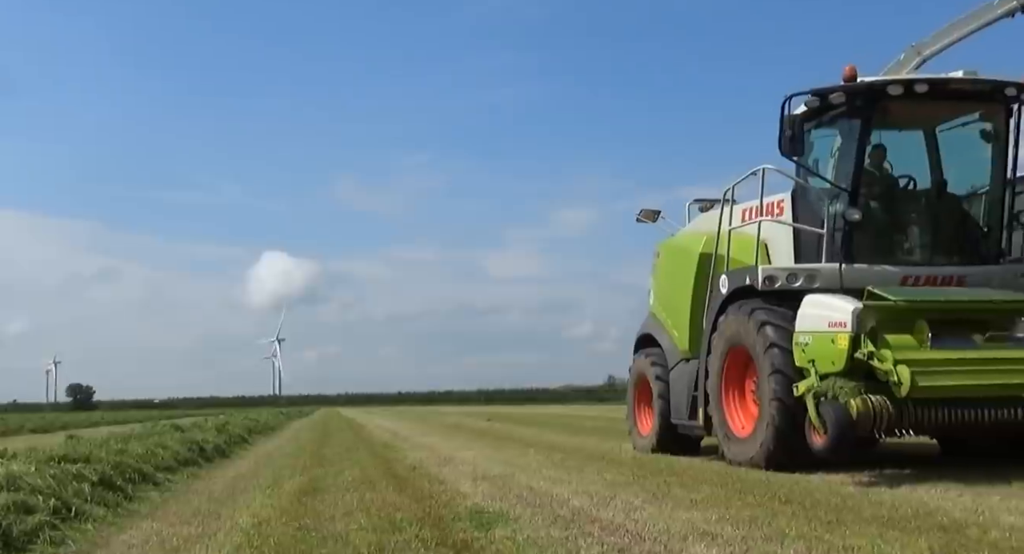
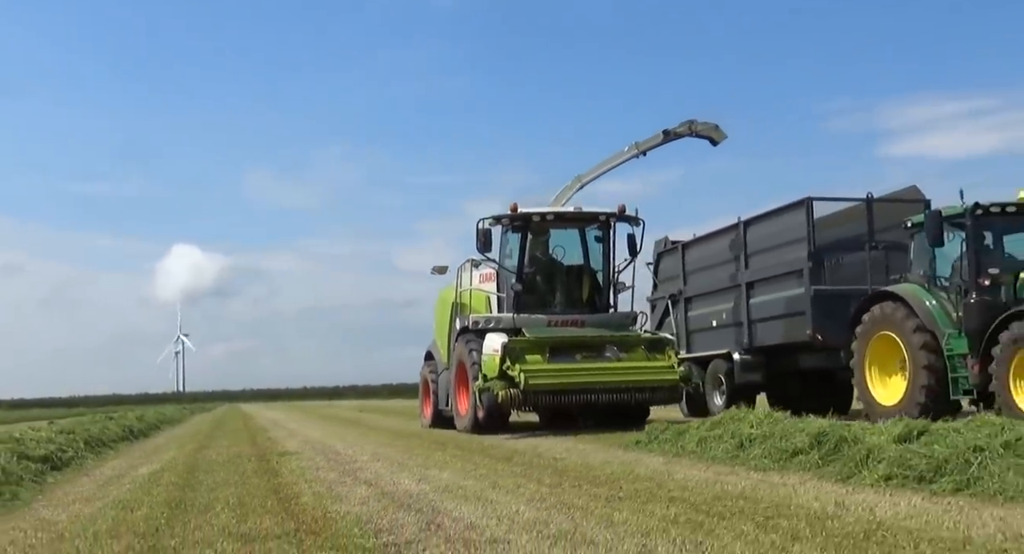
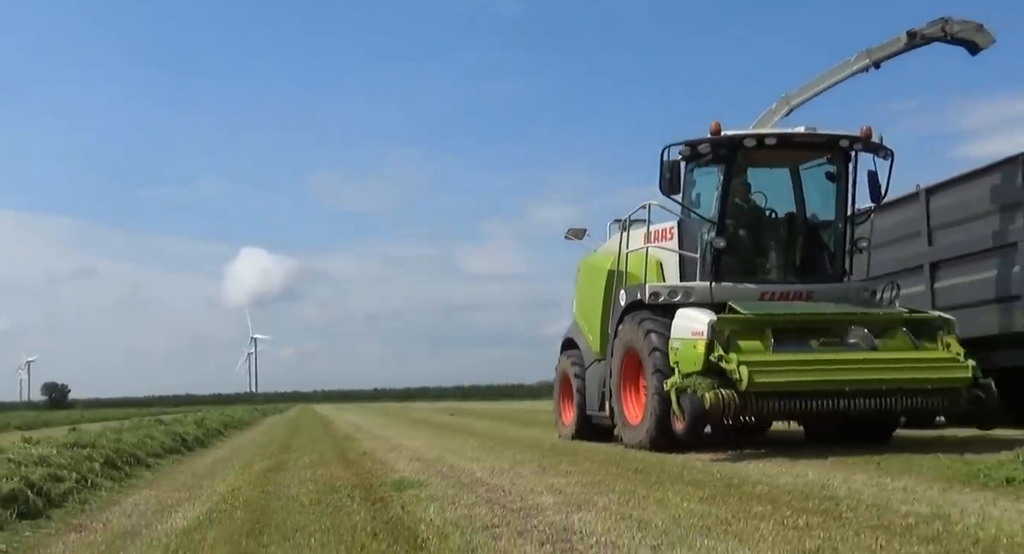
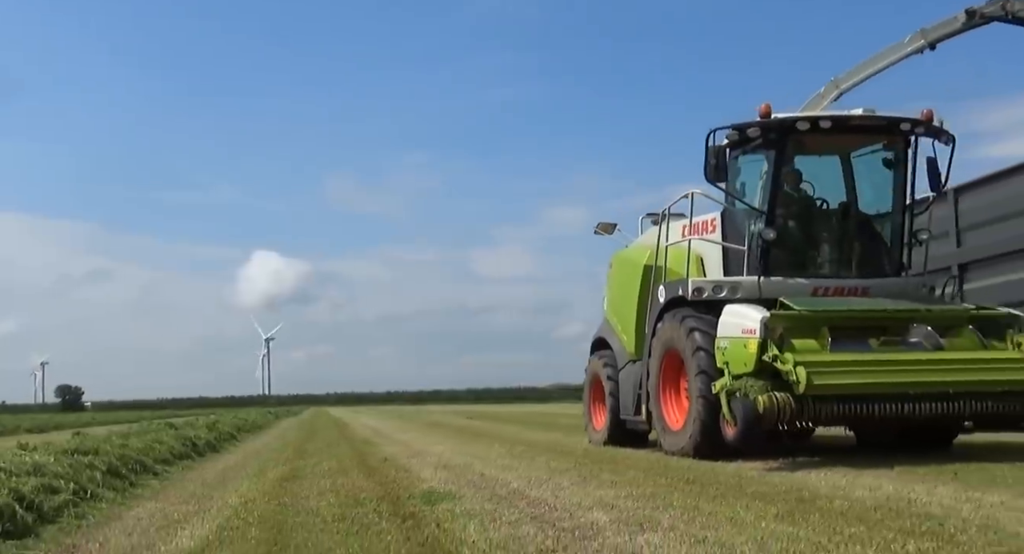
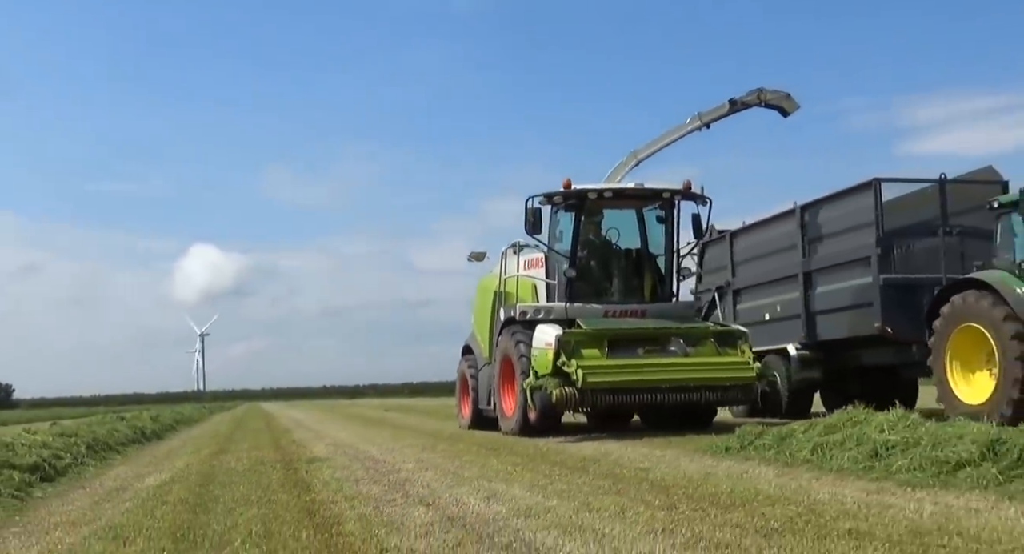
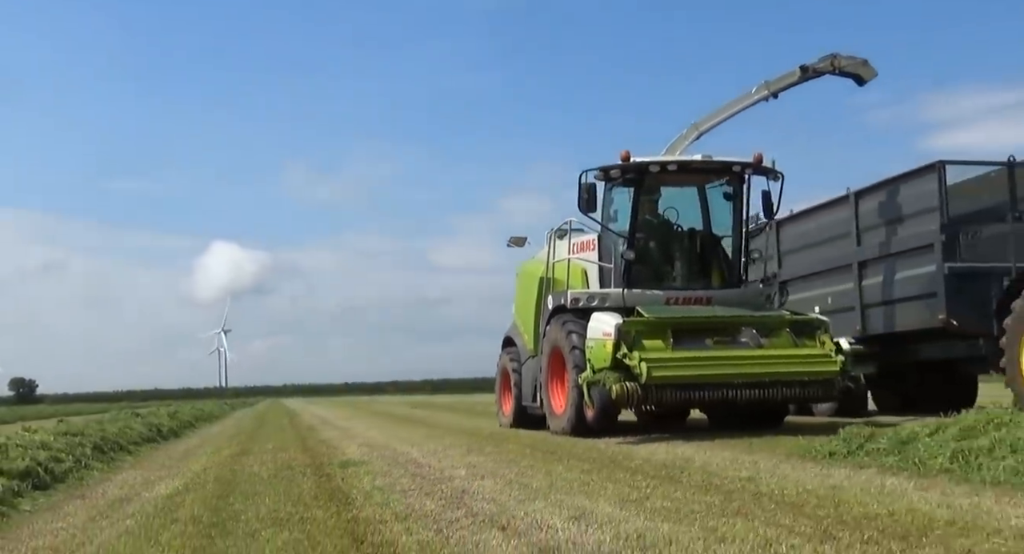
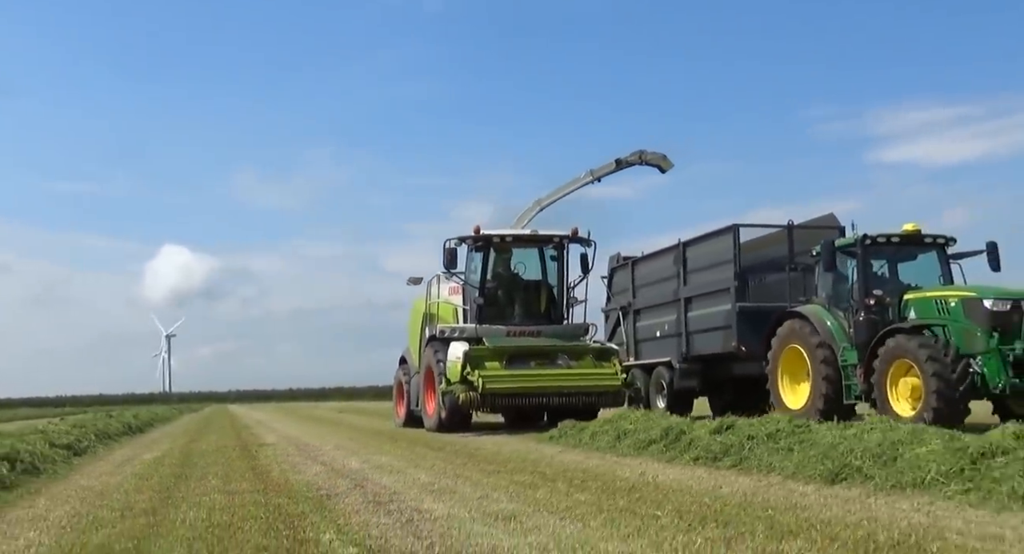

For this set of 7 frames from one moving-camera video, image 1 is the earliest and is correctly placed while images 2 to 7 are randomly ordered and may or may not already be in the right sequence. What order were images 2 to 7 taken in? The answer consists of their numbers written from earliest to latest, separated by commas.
4, 3, 6, 5, 2, 7
